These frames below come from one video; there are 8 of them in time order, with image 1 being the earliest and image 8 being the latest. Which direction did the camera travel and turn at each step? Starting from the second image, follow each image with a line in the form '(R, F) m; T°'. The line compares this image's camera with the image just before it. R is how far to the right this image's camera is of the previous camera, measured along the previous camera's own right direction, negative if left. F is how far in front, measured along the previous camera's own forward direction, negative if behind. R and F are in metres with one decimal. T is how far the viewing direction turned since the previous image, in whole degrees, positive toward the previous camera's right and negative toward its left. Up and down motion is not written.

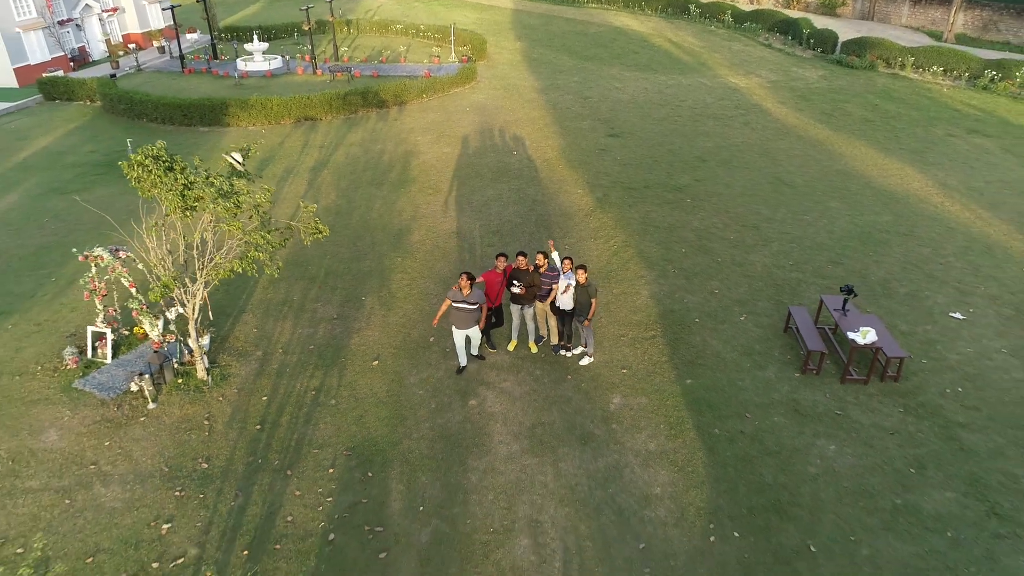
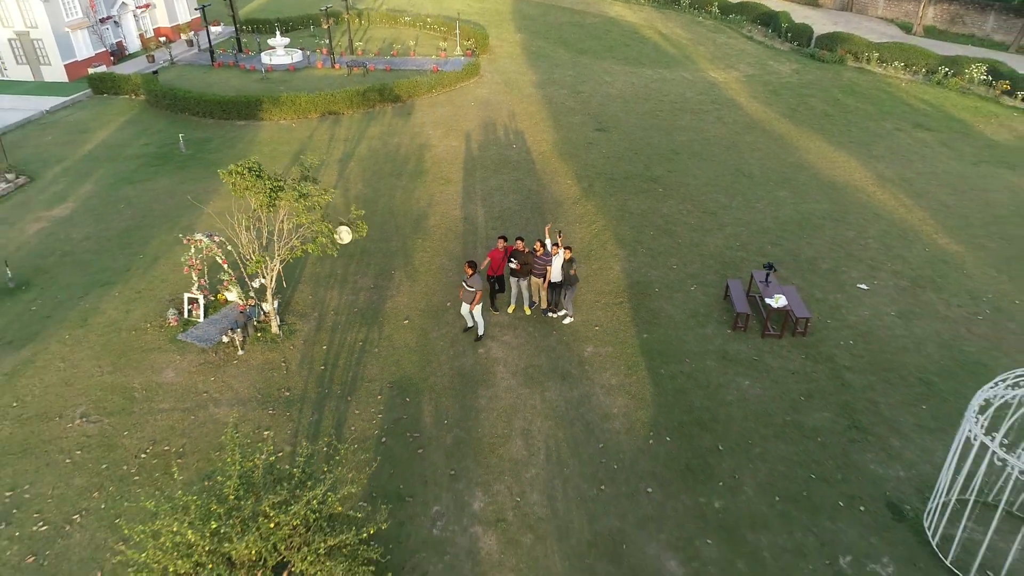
(0.0, -2.4) m; 0°
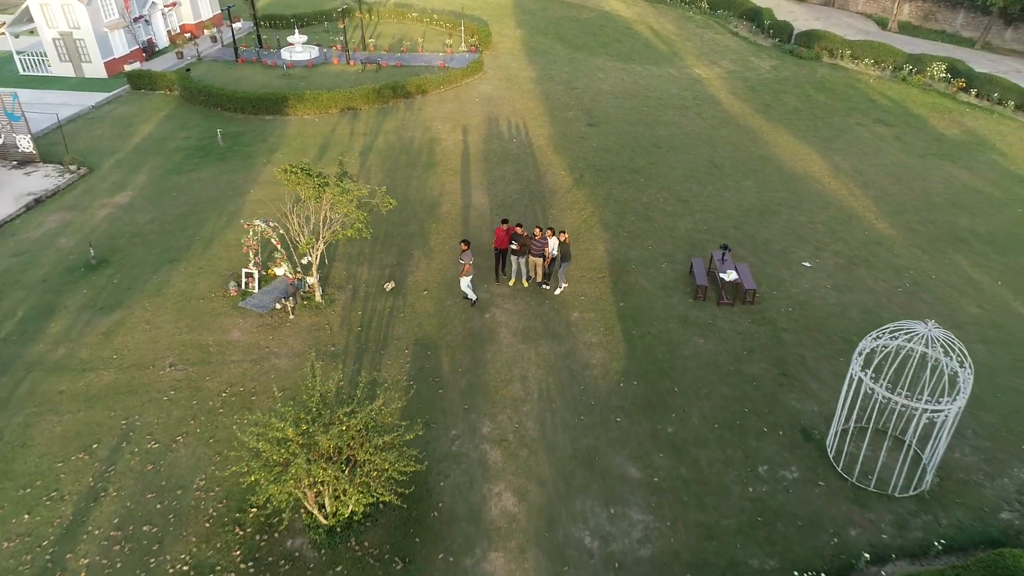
(0.0, -2.3) m; 0°
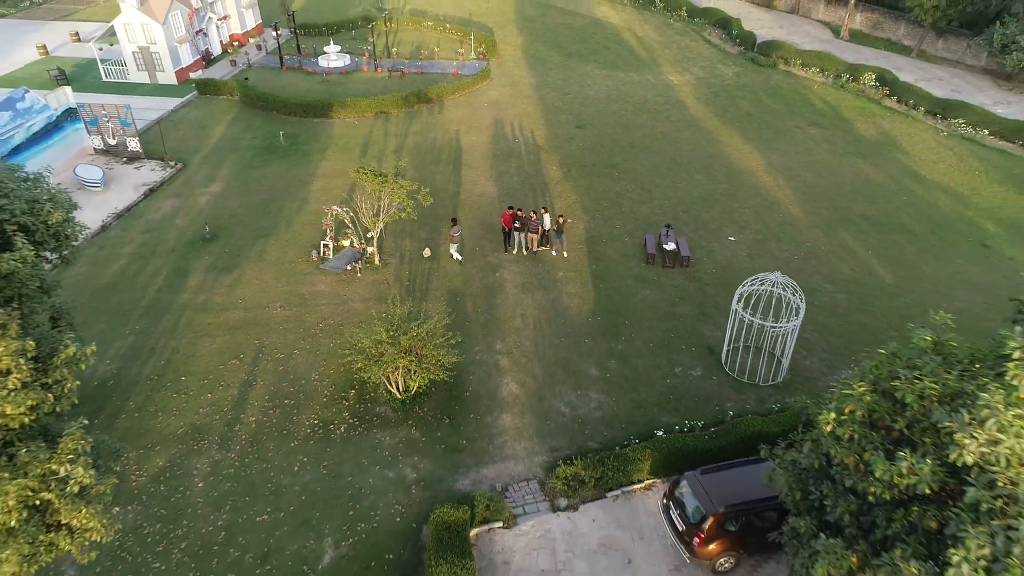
(-0.1, -5.0) m; 0°
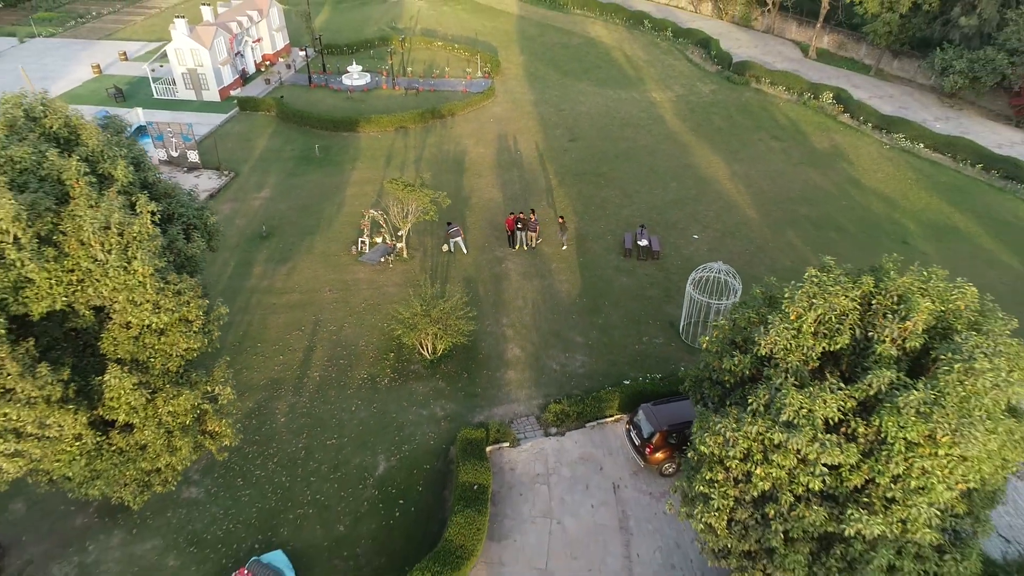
(-0.1, -4.0) m; 0°
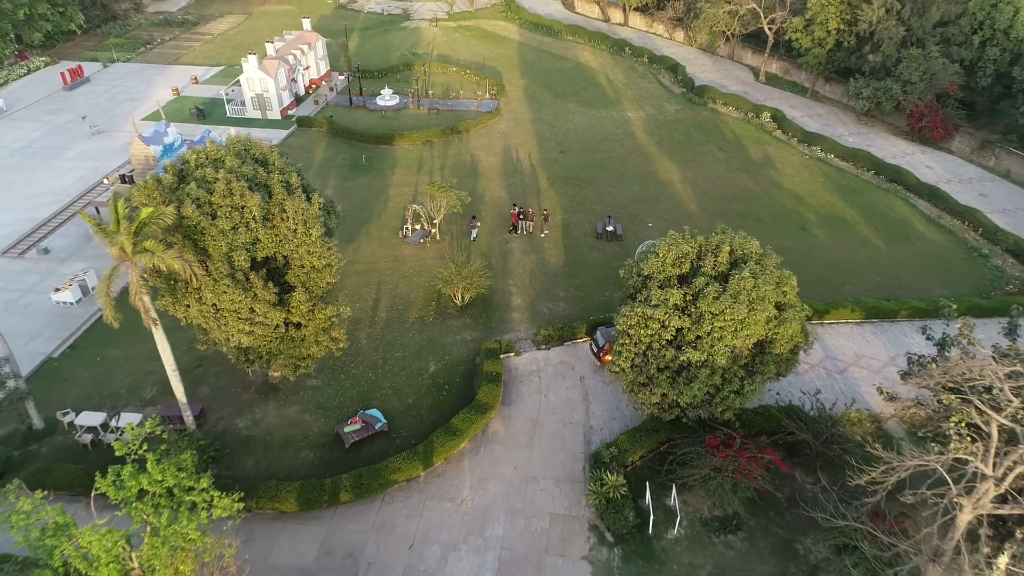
(-0.1, -8.2) m; 0°
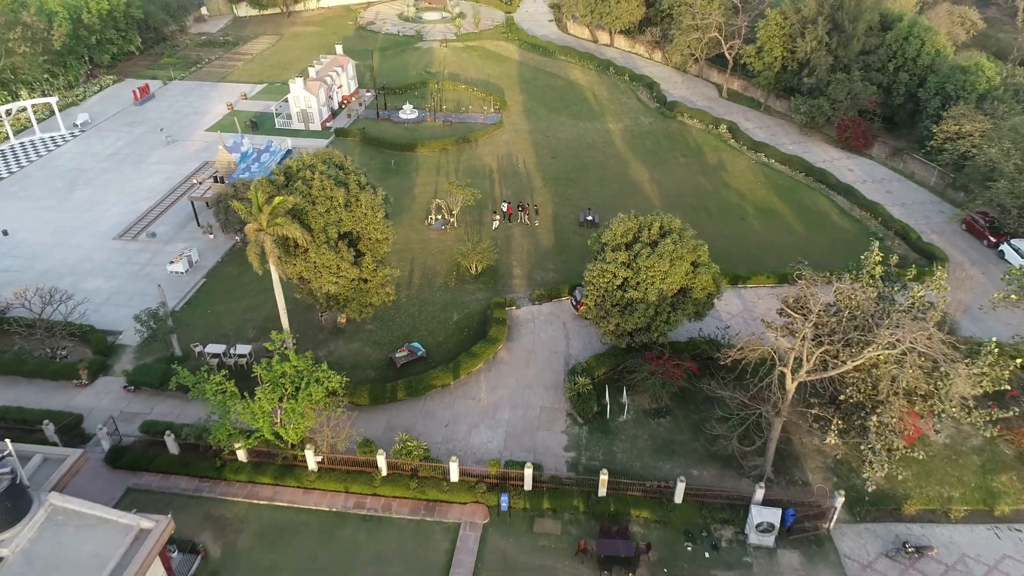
(-0.1, -8.4) m; 0°
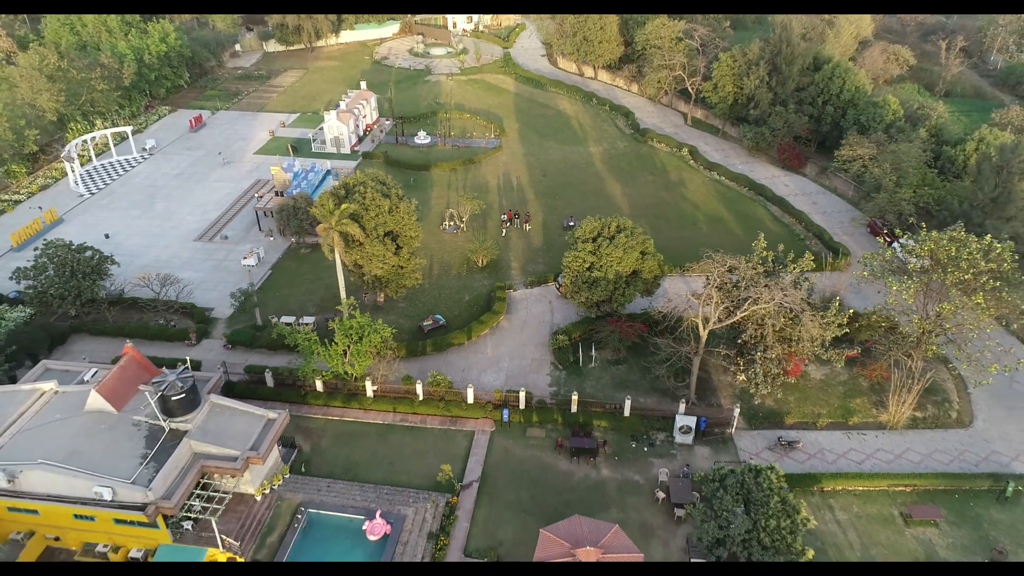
(-0.1, -9.7) m; 0°
